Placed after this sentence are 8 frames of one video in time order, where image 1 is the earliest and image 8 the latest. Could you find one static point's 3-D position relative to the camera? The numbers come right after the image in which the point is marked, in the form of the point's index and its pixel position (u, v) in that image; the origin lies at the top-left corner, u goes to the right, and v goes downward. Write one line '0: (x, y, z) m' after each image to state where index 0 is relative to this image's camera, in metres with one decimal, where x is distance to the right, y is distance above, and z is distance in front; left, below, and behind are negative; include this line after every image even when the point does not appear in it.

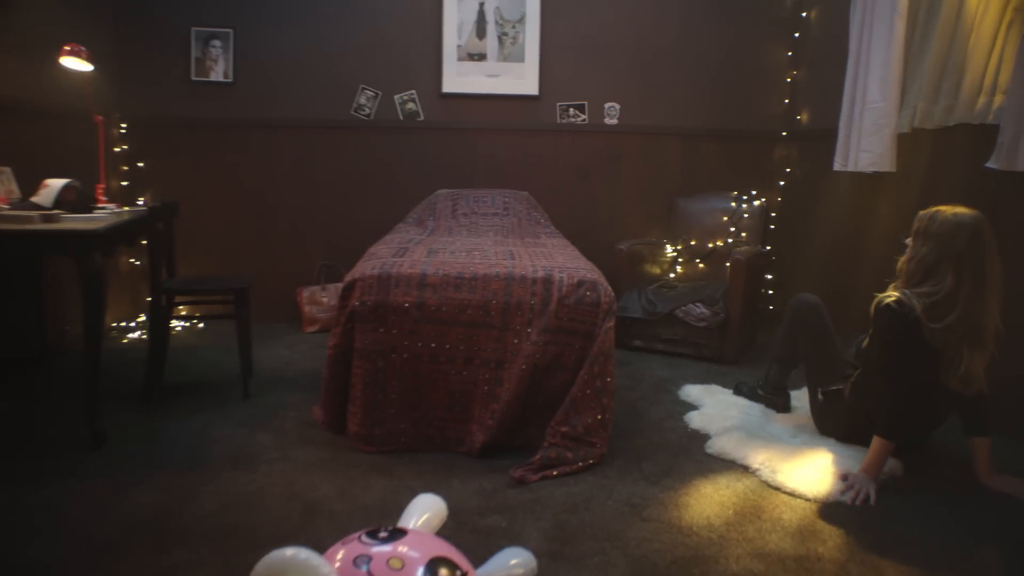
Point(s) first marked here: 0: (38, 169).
0: (-1.8, +0.4, +3.2) m
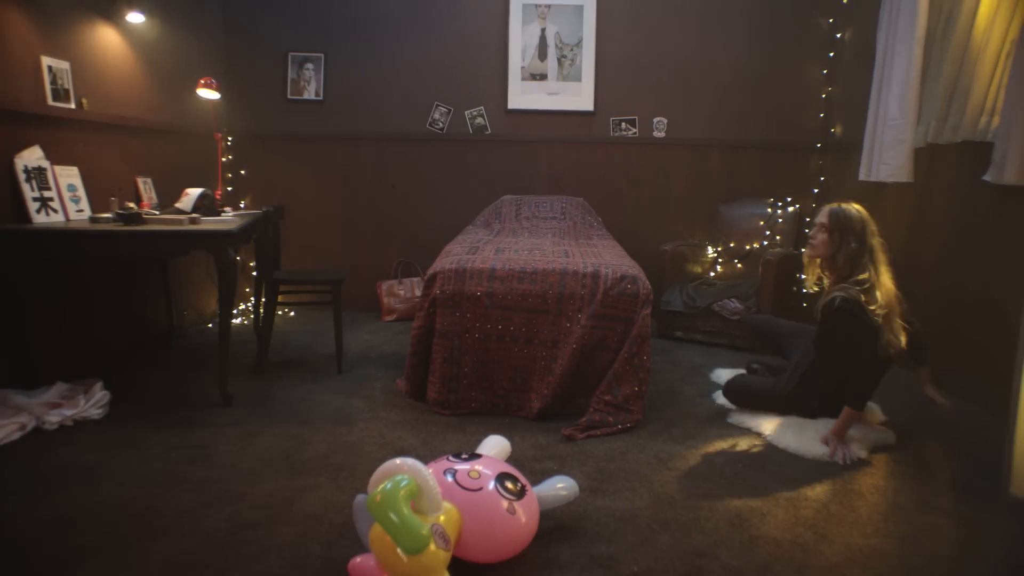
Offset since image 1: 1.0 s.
0: (-1.5, +0.5, +3.7) m
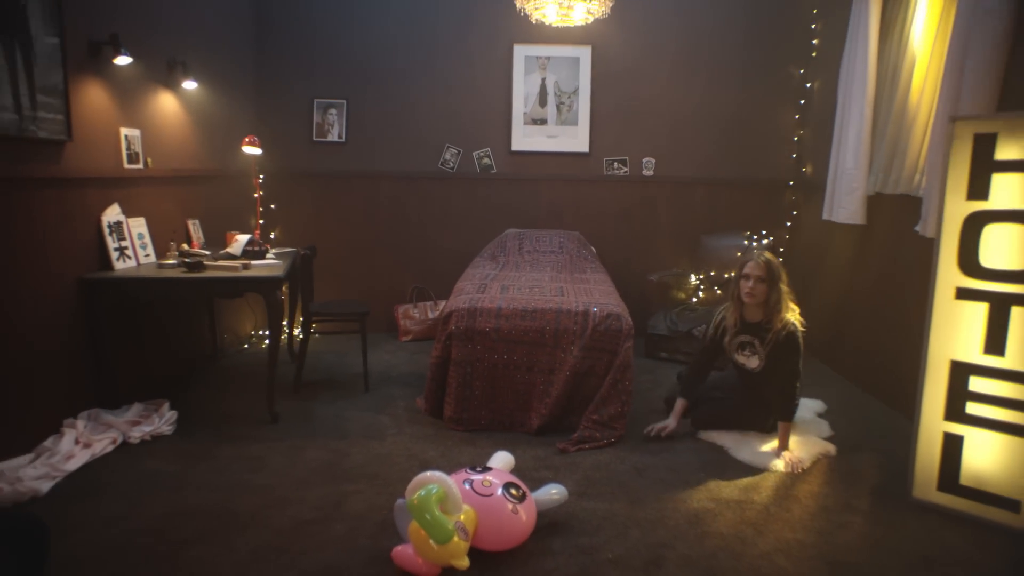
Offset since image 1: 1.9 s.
0: (-1.5, +0.4, +4.3) m
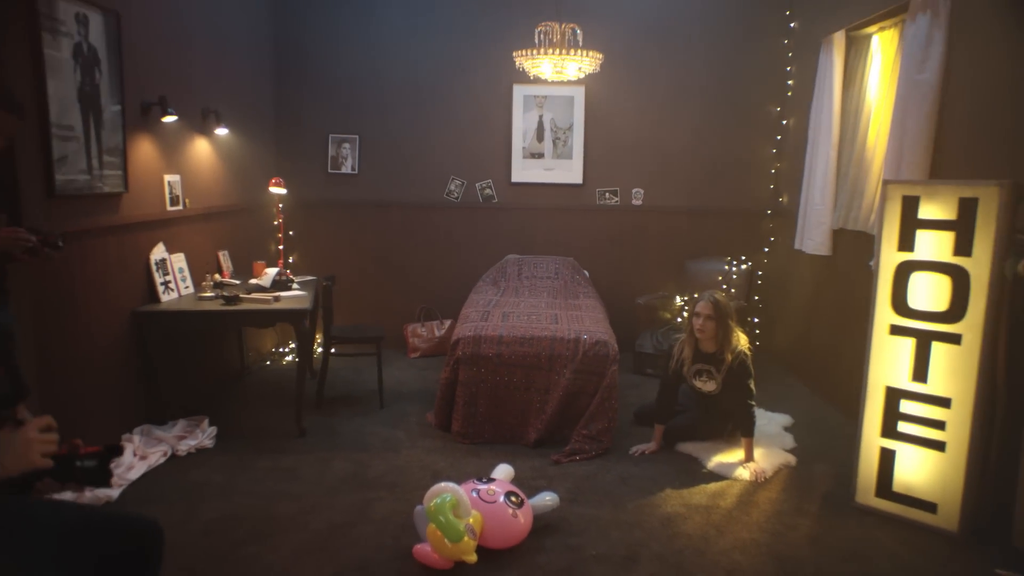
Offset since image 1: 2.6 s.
0: (-1.5, +0.2, +4.7) m
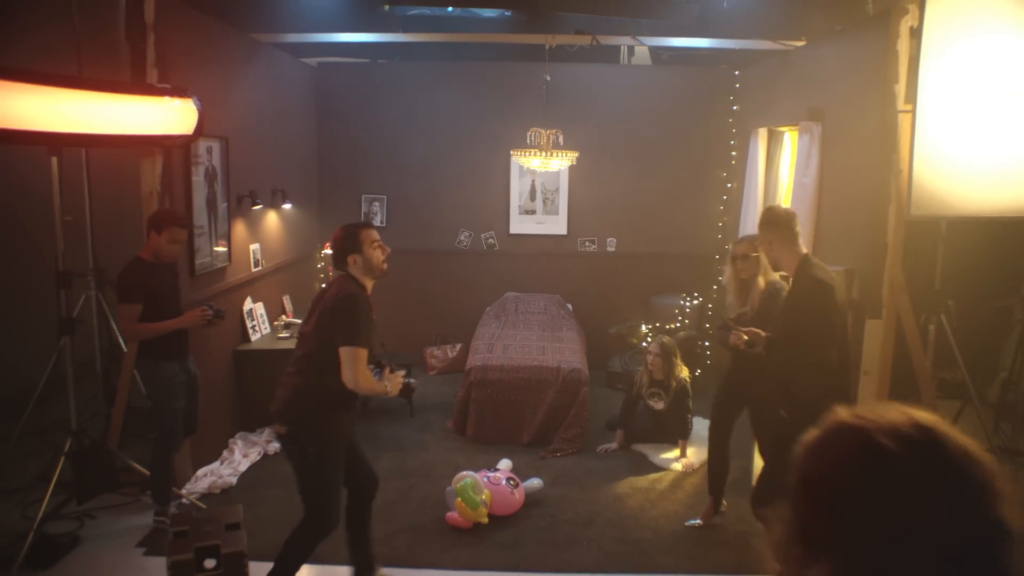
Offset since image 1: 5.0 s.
0: (-1.5, 0.0, +6.0) m
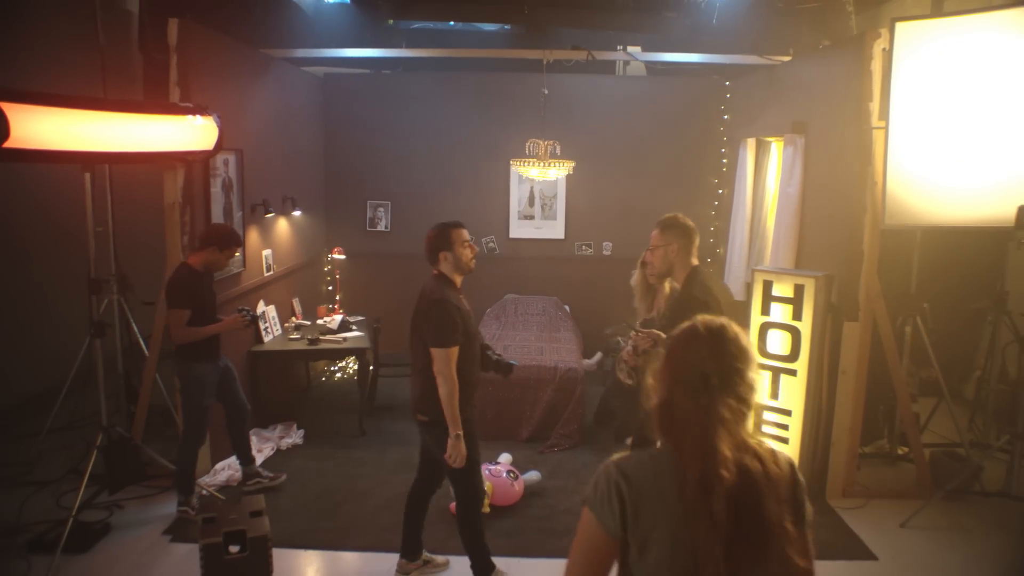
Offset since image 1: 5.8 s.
0: (-1.5, 0.0, +6.3) m
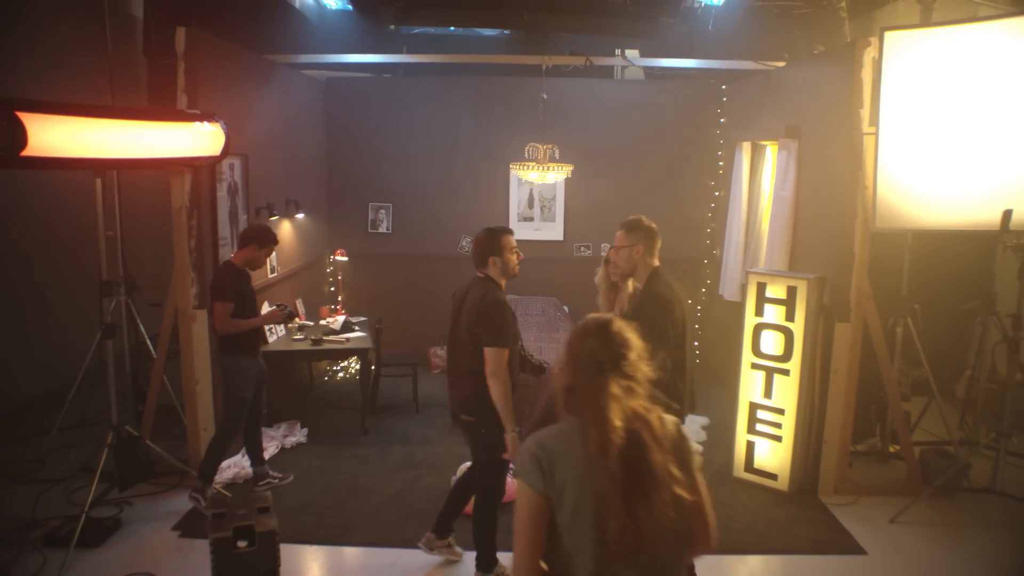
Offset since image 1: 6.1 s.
0: (-1.5, -0.1, +6.4) m
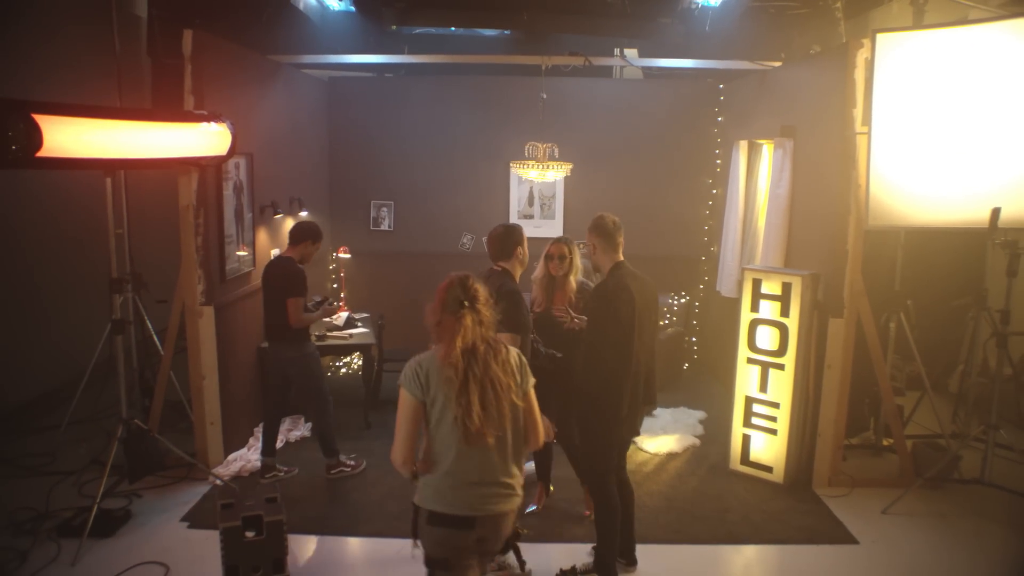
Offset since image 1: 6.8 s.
0: (-1.5, 0.0, +6.5) m
